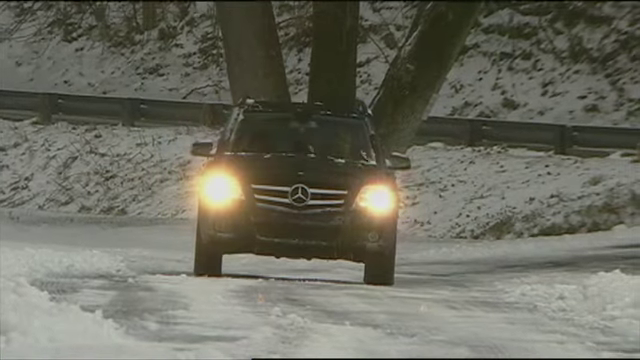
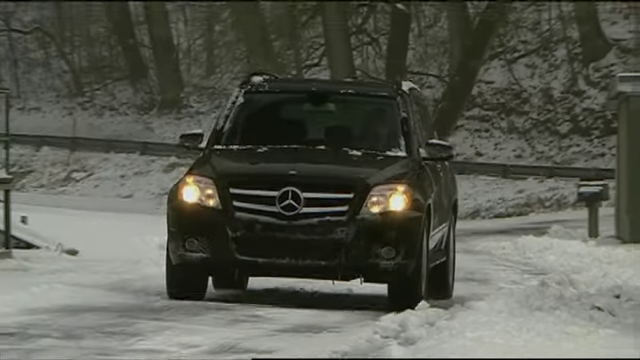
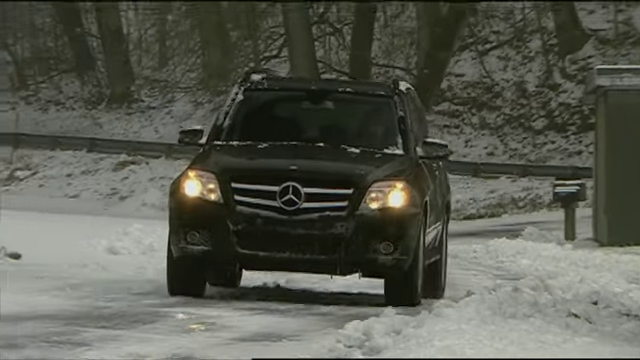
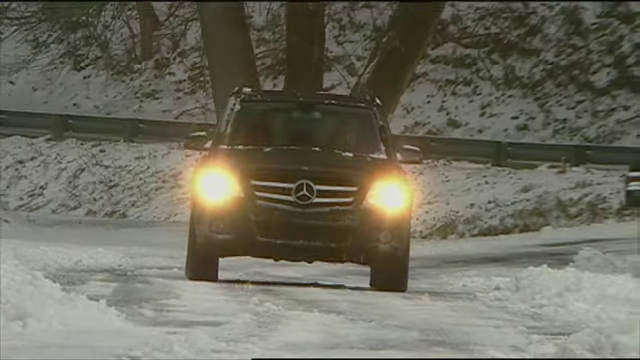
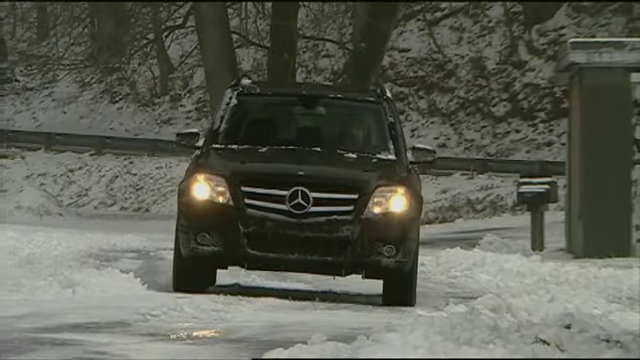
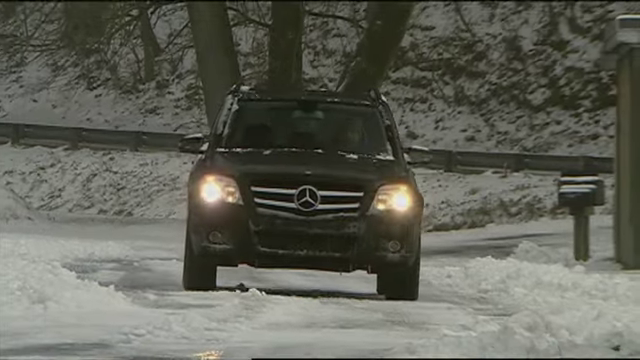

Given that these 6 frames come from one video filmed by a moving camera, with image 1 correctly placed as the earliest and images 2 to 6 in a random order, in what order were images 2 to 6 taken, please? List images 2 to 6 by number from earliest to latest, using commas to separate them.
4, 6, 5, 3, 2
